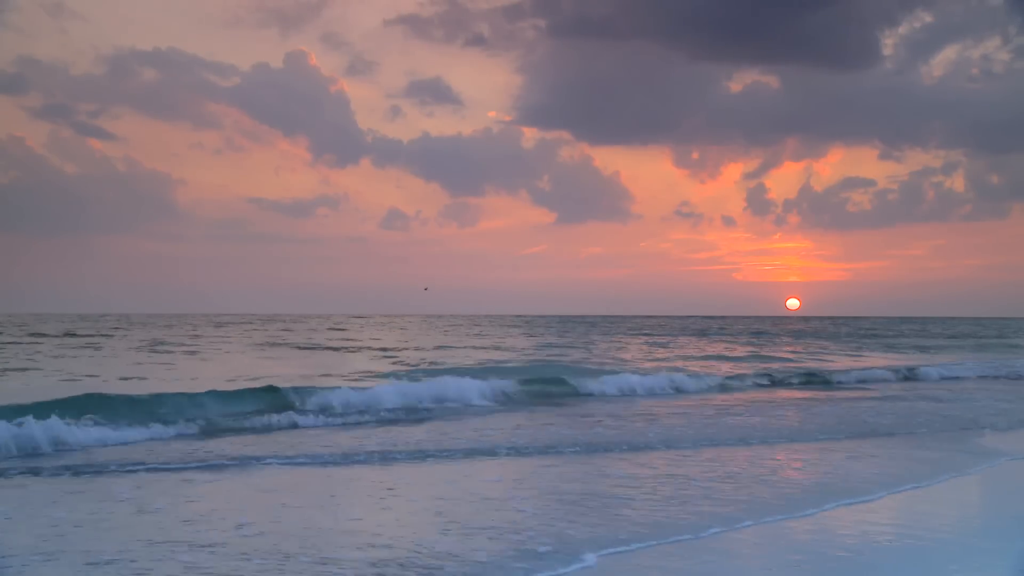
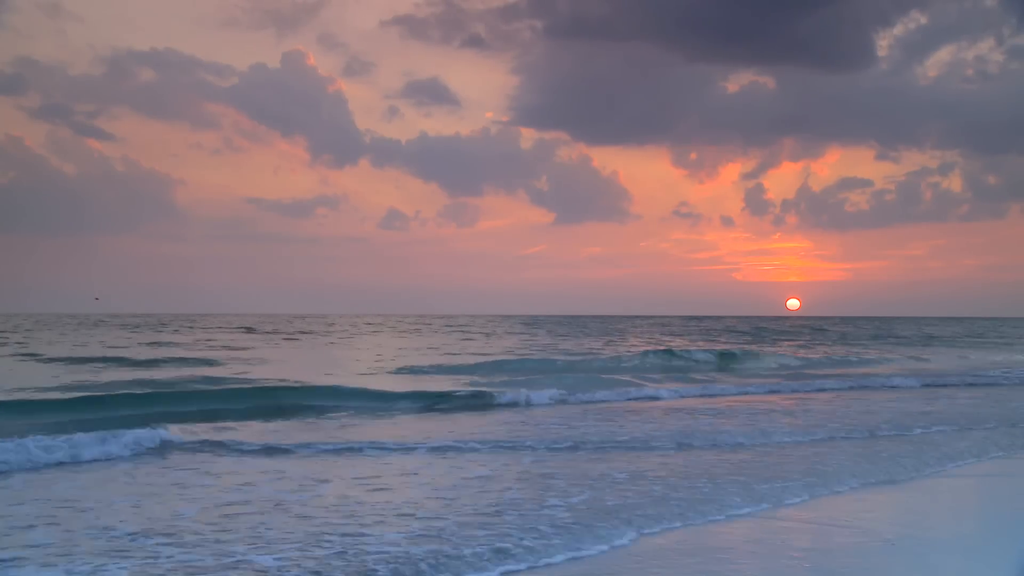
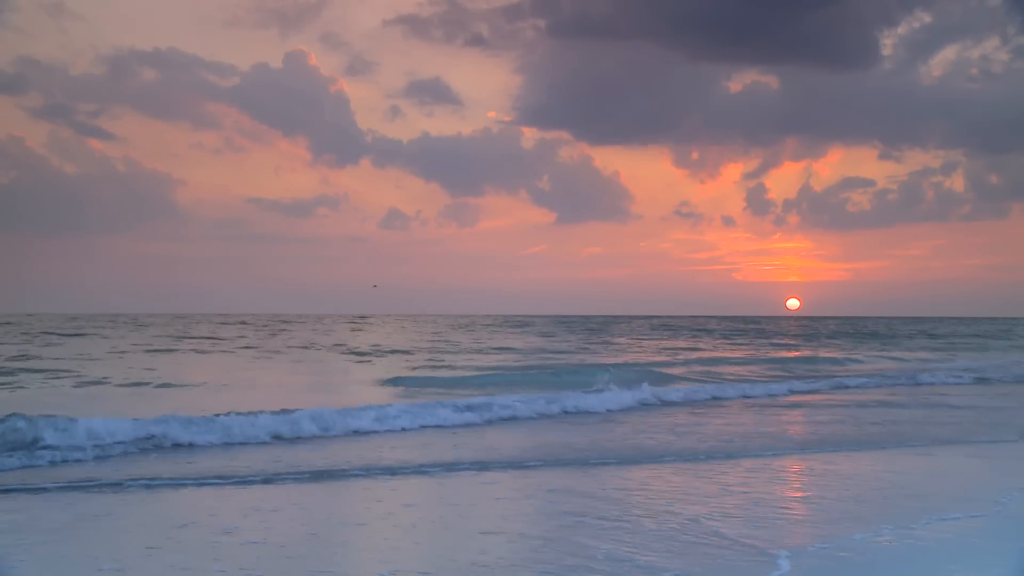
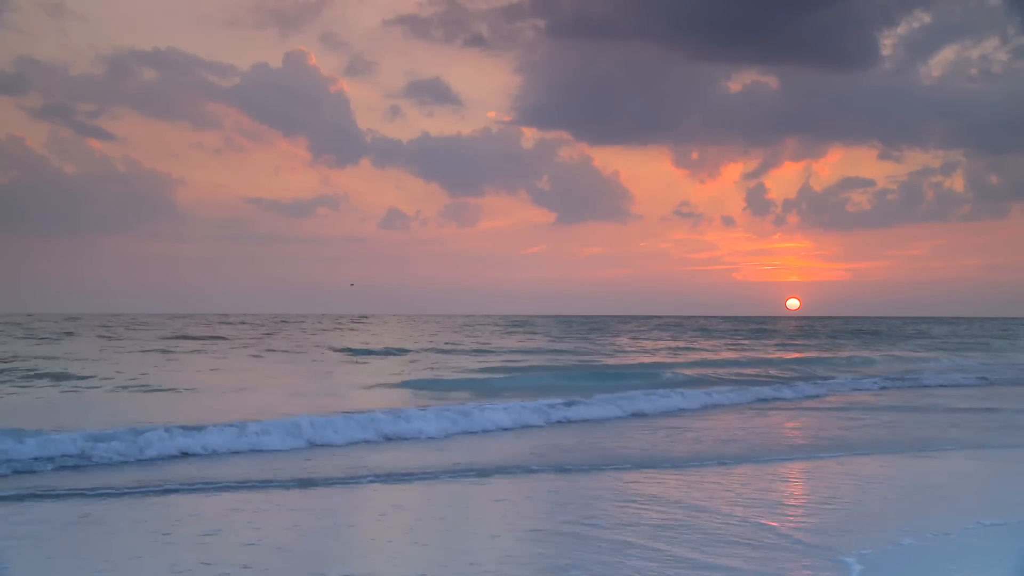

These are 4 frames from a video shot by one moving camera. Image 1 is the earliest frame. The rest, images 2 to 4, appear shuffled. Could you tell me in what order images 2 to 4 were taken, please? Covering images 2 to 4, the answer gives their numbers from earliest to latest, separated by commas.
3, 4, 2
